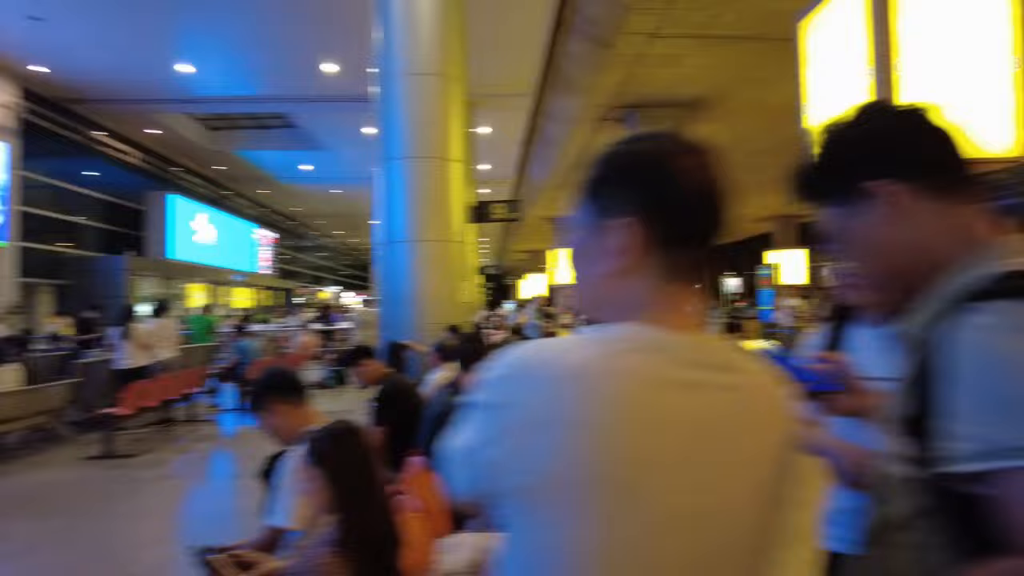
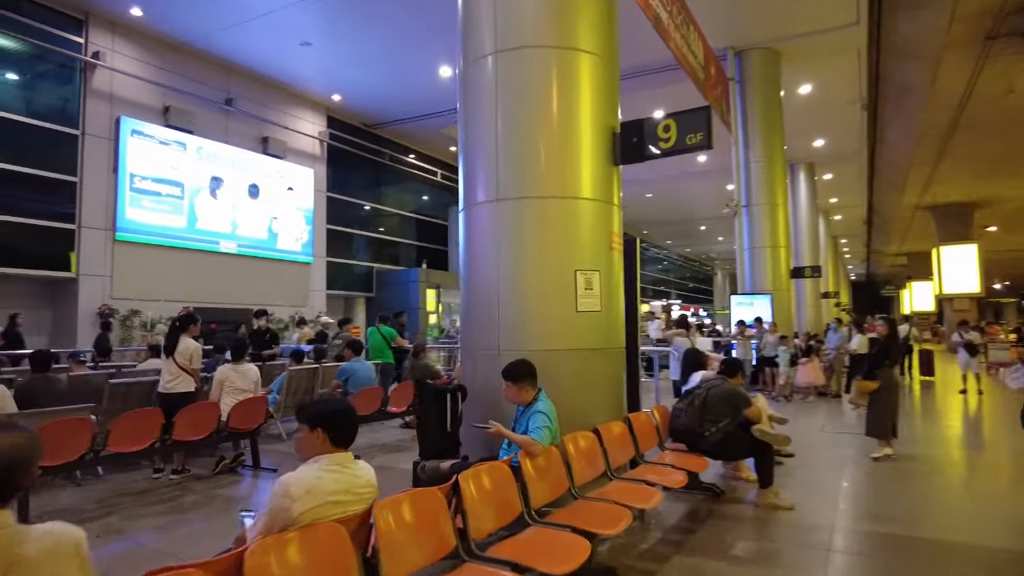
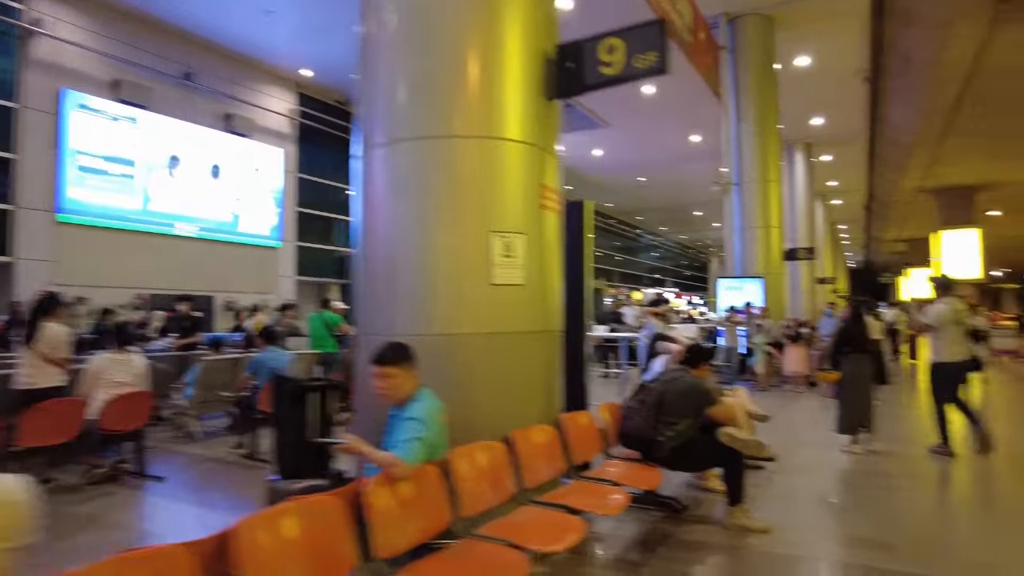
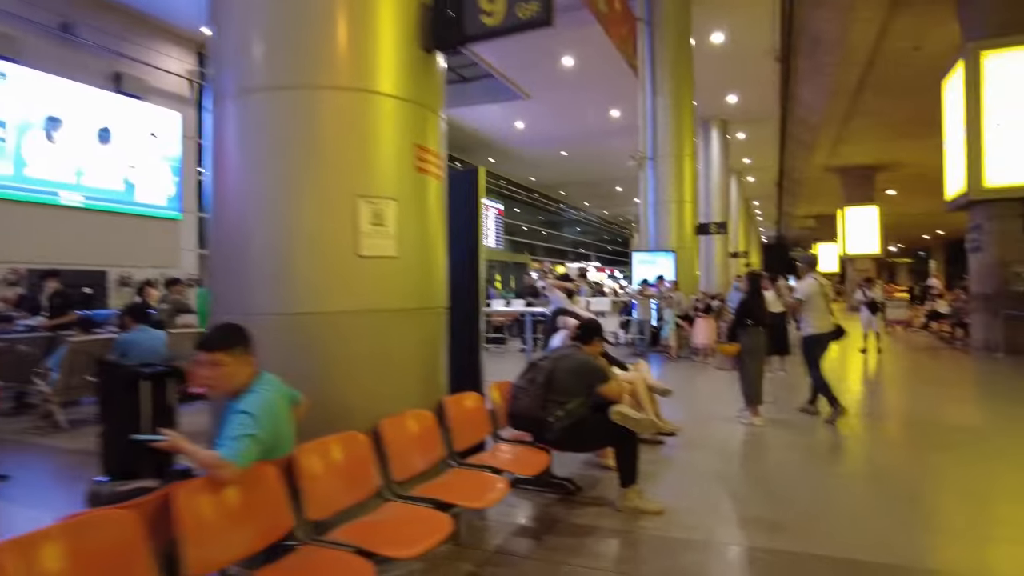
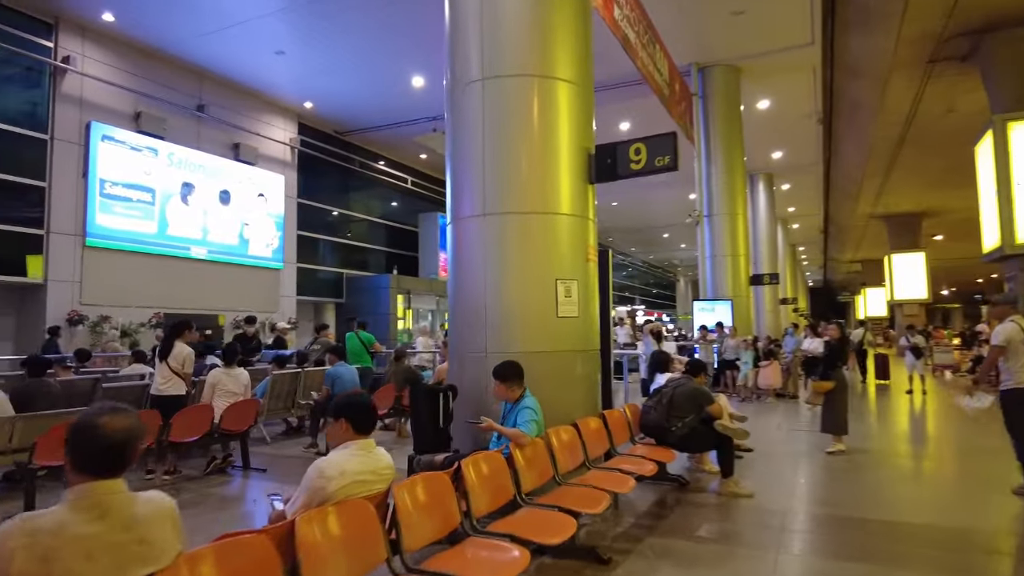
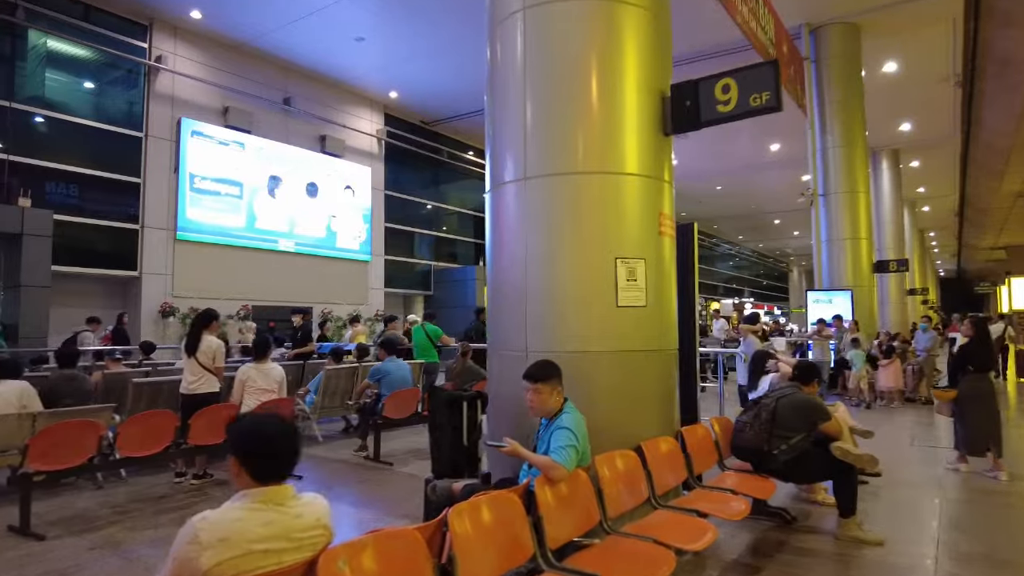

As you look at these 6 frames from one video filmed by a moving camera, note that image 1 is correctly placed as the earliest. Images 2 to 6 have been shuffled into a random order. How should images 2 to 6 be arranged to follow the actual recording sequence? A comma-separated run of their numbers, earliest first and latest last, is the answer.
5, 2, 6, 3, 4
